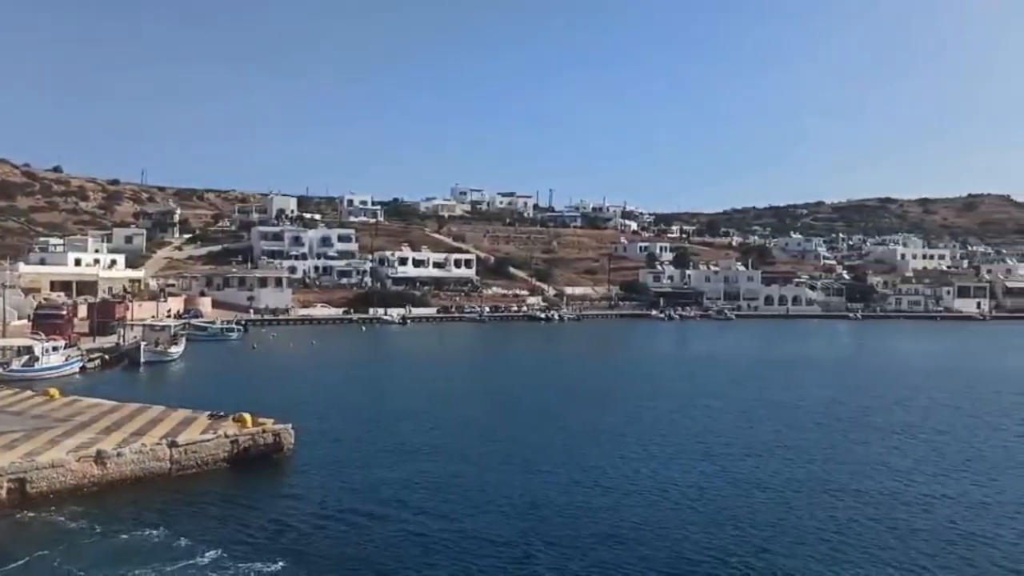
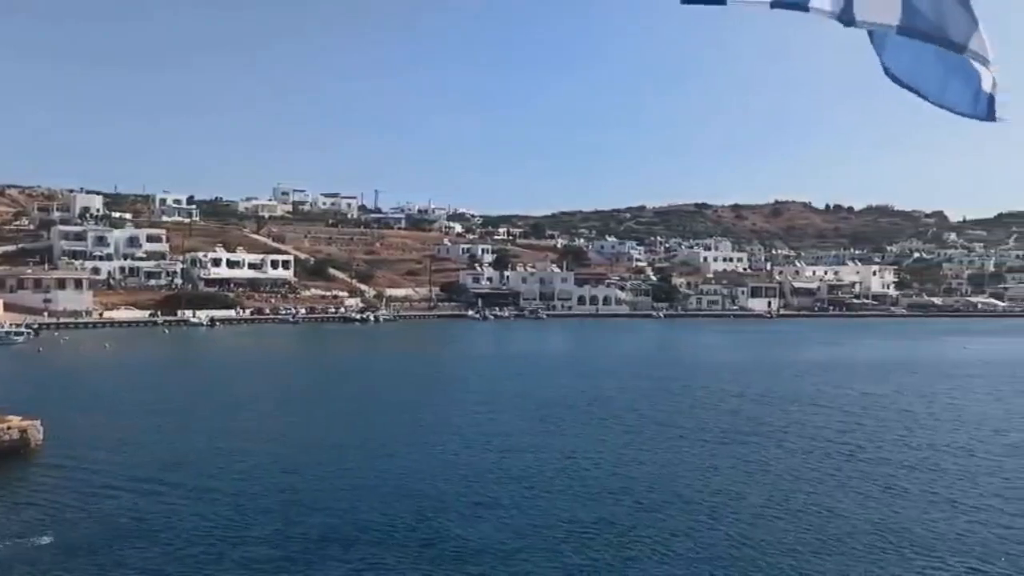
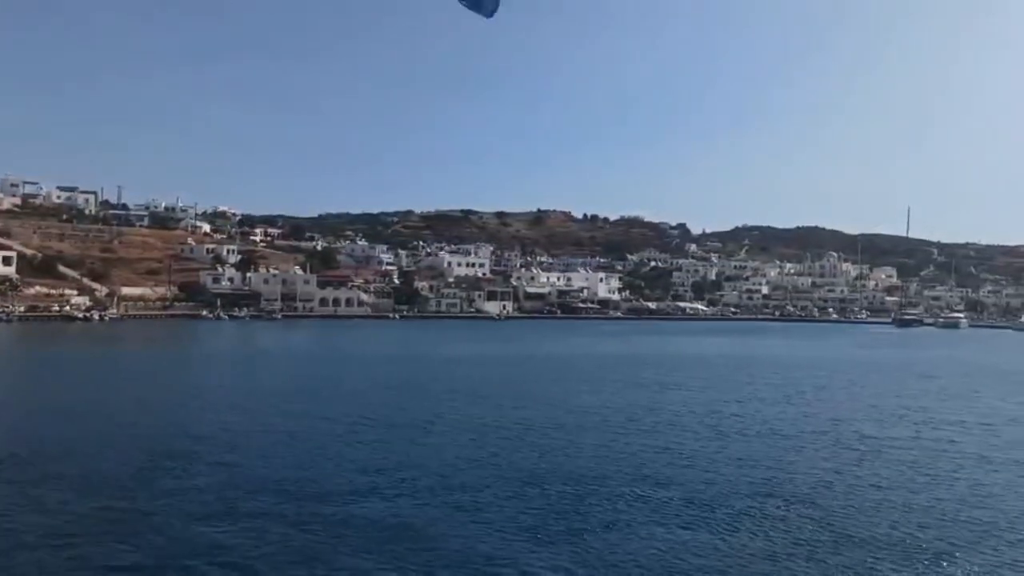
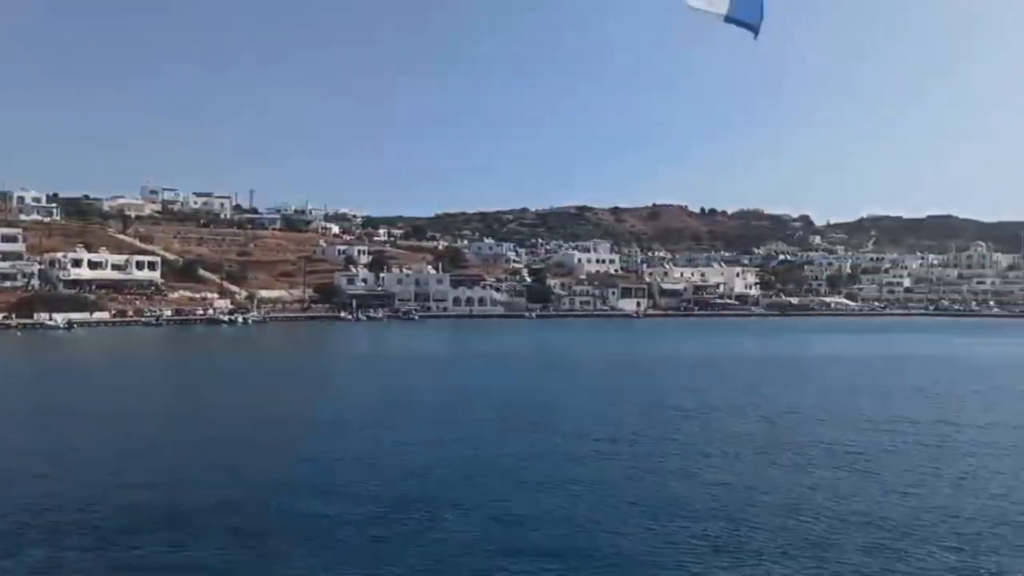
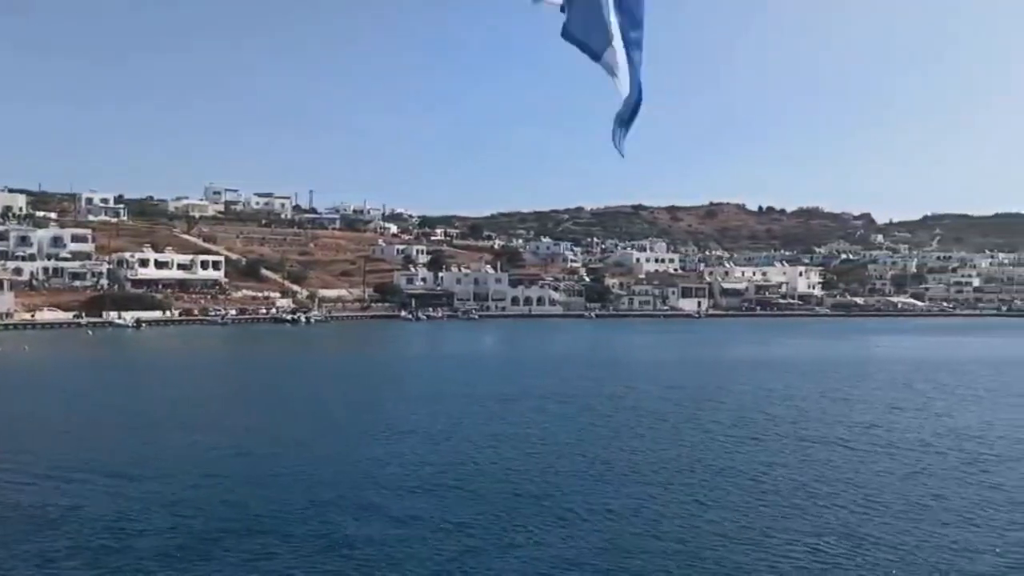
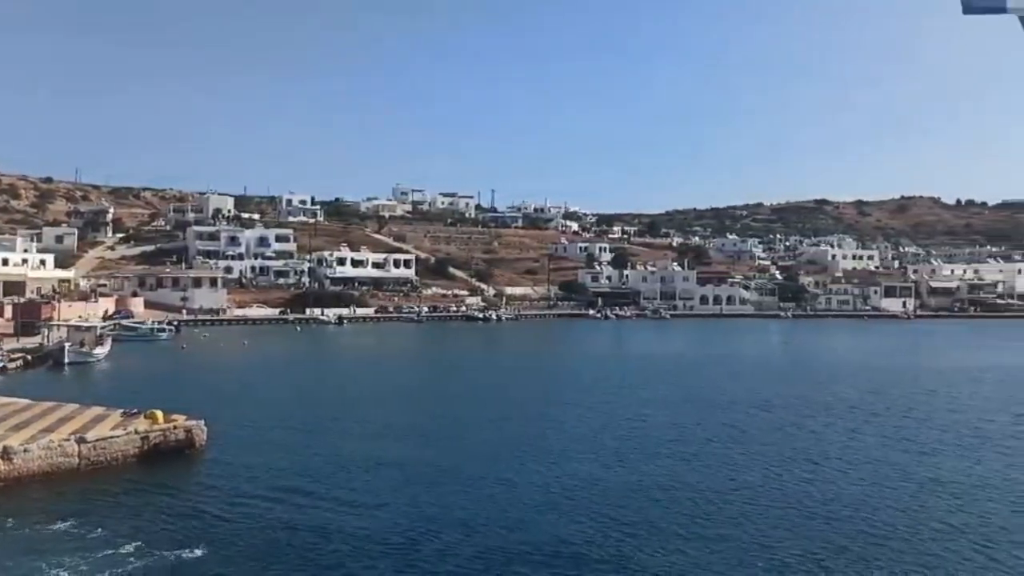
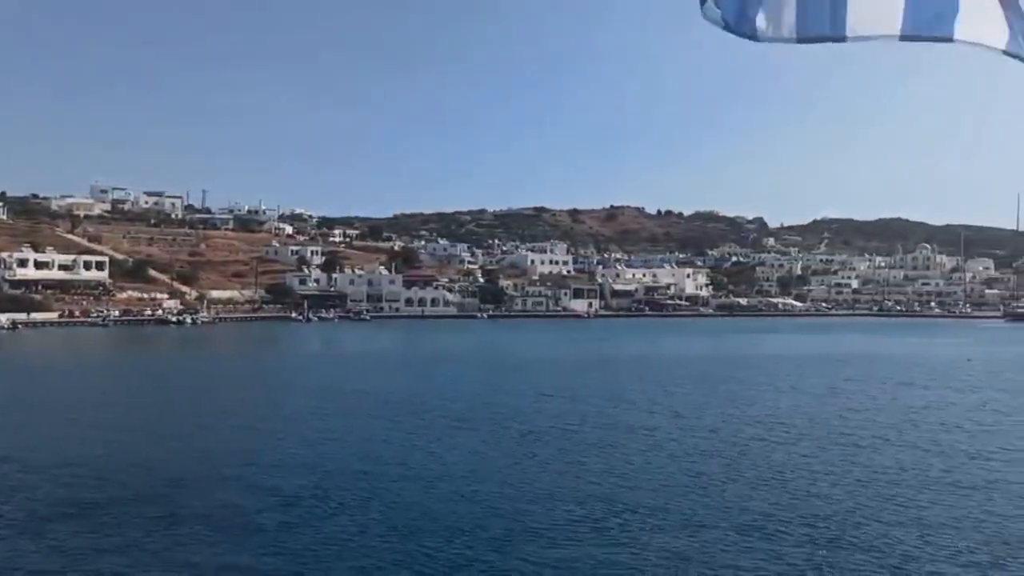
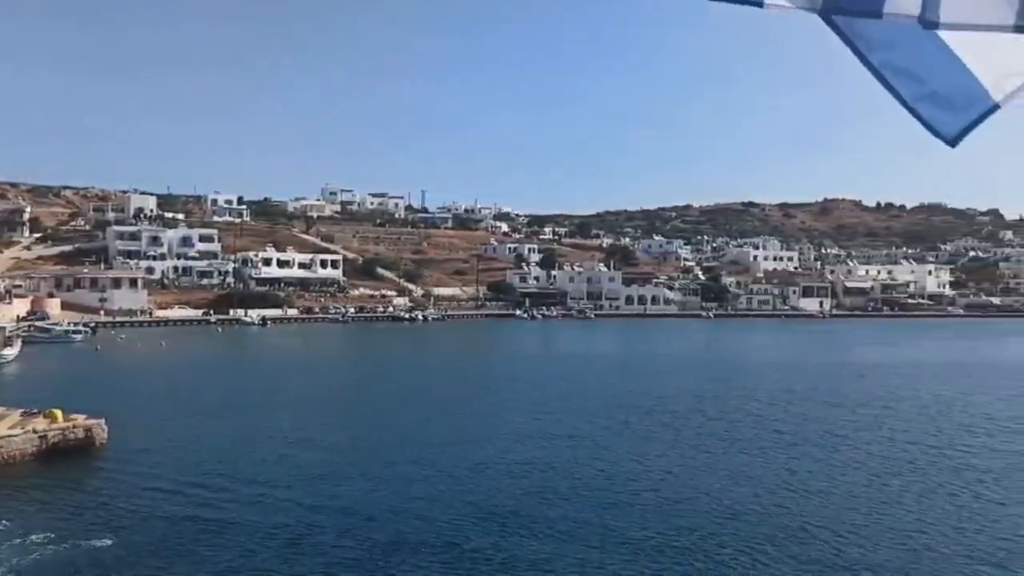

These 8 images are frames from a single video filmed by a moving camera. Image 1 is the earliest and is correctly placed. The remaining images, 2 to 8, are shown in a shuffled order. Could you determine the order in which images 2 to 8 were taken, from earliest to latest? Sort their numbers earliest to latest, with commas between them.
6, 8, 2, 5, 4, 7, 3
